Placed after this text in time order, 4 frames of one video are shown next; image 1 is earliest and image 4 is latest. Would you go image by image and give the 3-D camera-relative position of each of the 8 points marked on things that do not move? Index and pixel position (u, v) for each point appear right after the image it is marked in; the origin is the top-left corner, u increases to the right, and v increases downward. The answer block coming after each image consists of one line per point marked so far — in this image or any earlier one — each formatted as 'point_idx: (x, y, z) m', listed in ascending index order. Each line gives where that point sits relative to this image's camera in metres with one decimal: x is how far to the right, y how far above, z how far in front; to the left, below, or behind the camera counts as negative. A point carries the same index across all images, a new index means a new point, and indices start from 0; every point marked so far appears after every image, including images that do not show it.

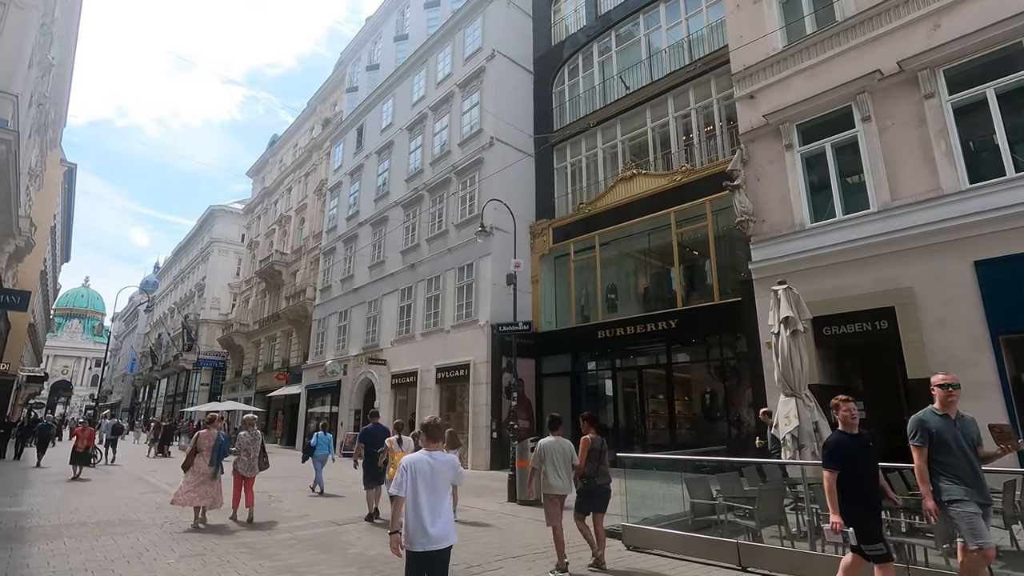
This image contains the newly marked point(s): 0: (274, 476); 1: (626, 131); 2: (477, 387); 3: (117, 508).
0: (-7.3, -5.8, +16.4) m
1: (+4.0, +5.5, +18.9) m
2: (-1.2, -3.3, +18.0) m
3: (-7.1, -4.0, +9.6) m
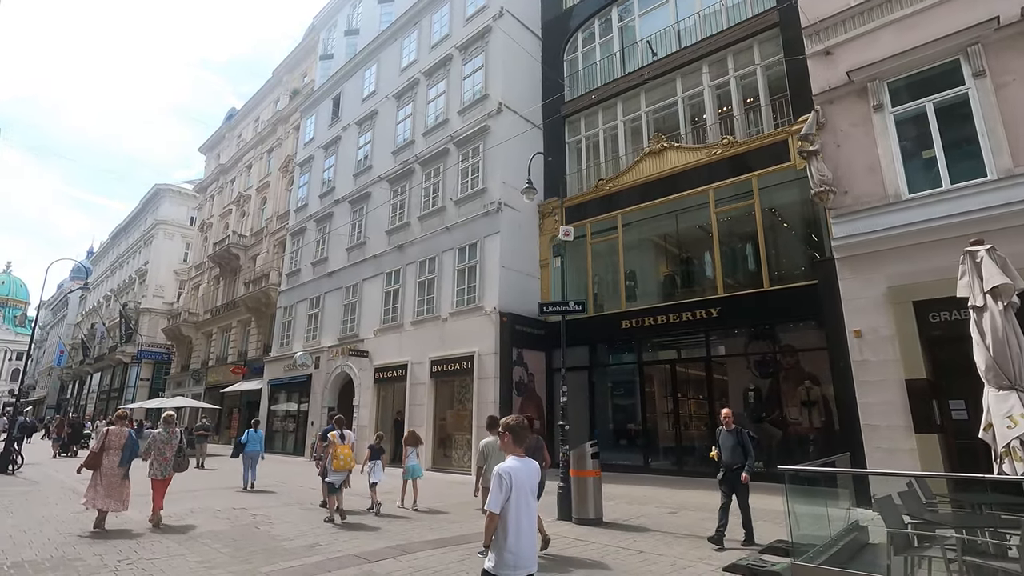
0: (-6.9, -5.1, +13.7) m
1: (+4.5, +6.0, +17.2) m
2: (-0.9, -2.8, +15.8) m
3: (-6.0, -3.3, +6.9) m
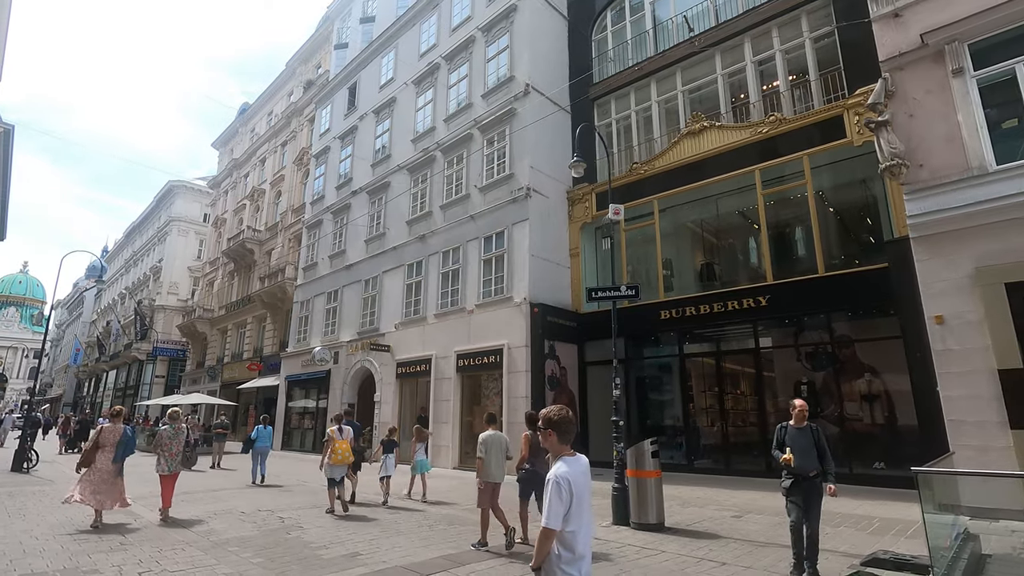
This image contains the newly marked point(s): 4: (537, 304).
0: (-6.1, -4.8, +13.1) m
1: (+5.3, +6.3, +16.3) m
2: (0.0, -2.5, +15.0) m
3: (-5.3, -3.1, +6.3) m
4: (+0.7, -0.5, +15.4) m
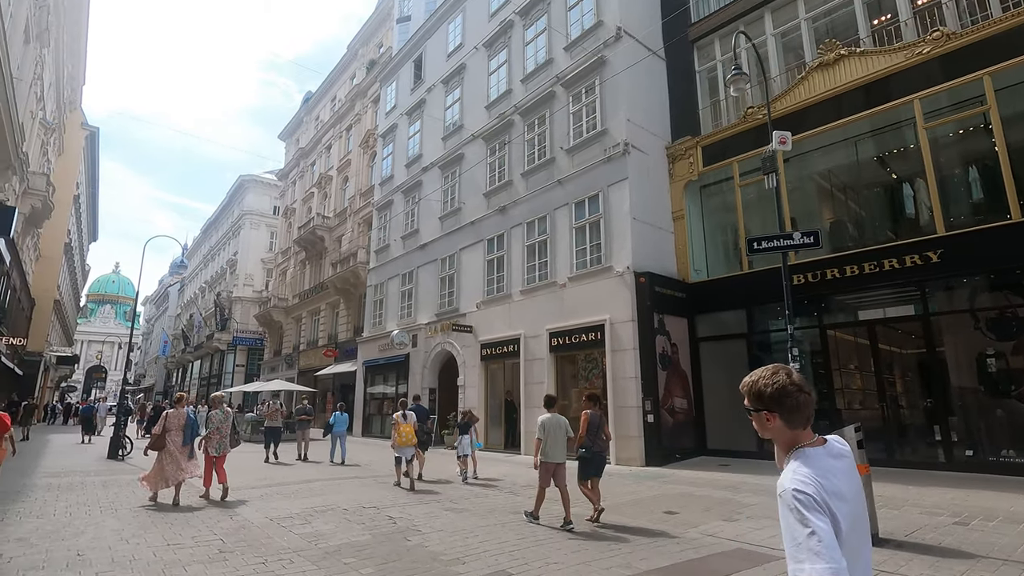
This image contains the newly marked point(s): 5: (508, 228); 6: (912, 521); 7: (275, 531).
0: (-3.5, -4.2, +12.1) m
1: (+7.8, +7.3, +13.9) m
2: (+2.6, -1.7, +13.4) m
3: (-3.5, -2.6, +5.2) m
4: (+3.3, +0.4, +13.6) m
5: (-0.2, +2.0, +18.0) m
6: (+5.1, -3.0, +6.9) m
7: (-2.8, -2.9, +6.4) m
